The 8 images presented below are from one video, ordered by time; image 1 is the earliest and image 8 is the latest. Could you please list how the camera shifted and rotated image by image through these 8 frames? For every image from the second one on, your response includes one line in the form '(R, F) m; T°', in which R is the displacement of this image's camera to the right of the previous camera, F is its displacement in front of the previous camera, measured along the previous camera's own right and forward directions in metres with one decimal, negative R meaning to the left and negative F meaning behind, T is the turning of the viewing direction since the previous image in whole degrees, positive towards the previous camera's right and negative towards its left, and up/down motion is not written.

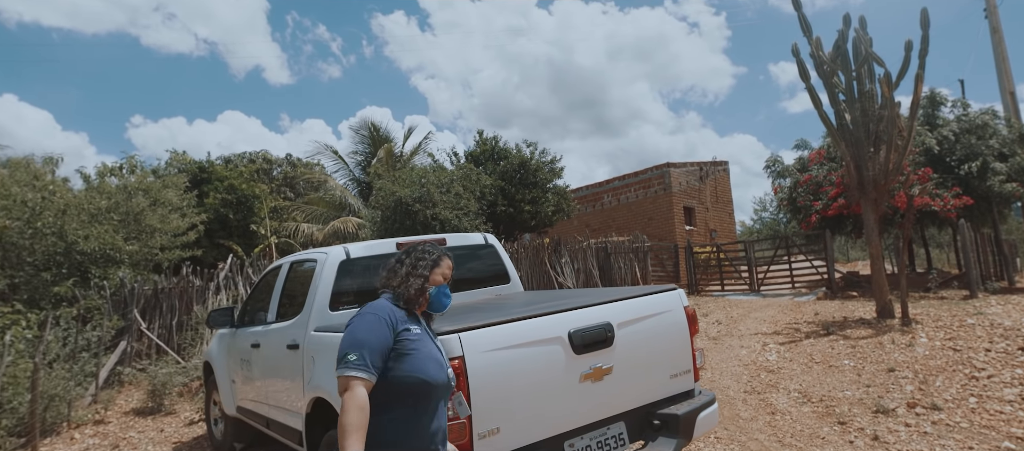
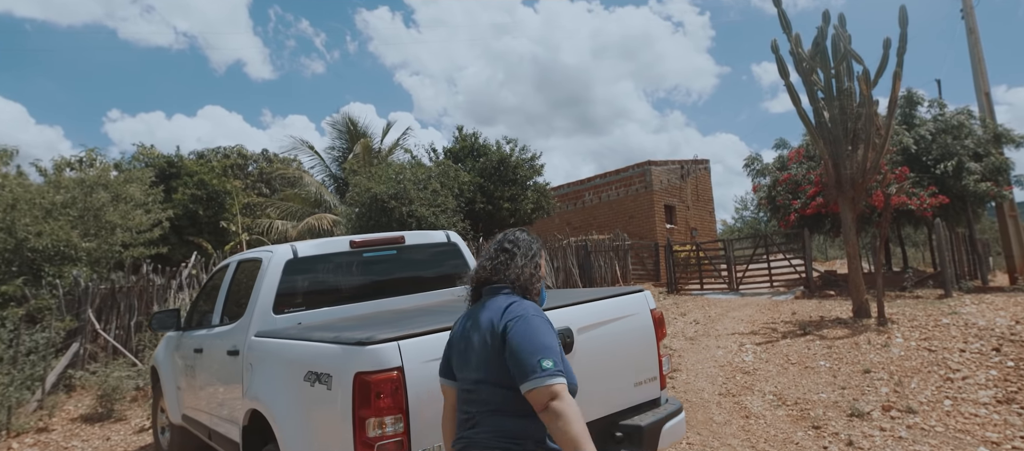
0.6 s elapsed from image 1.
(+0.2, +0.2) m; +2°
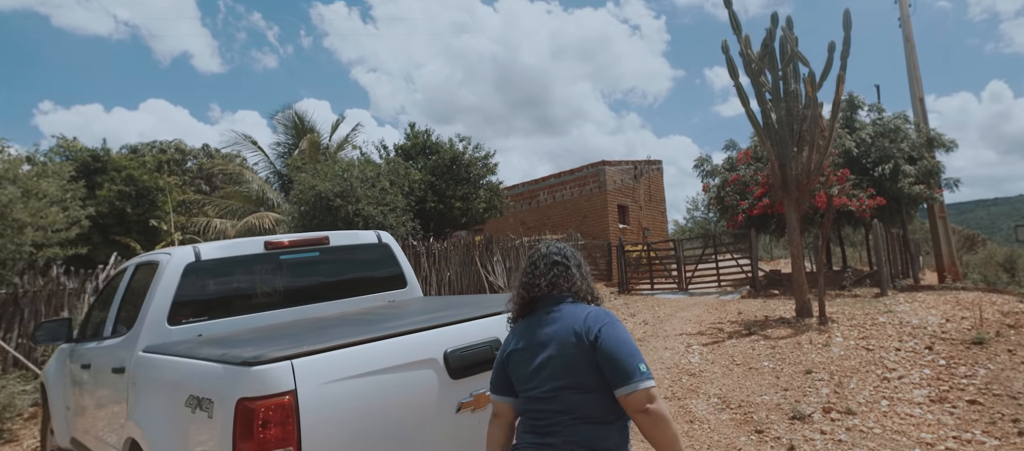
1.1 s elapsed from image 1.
(+0.2, +0.2) m; +4°
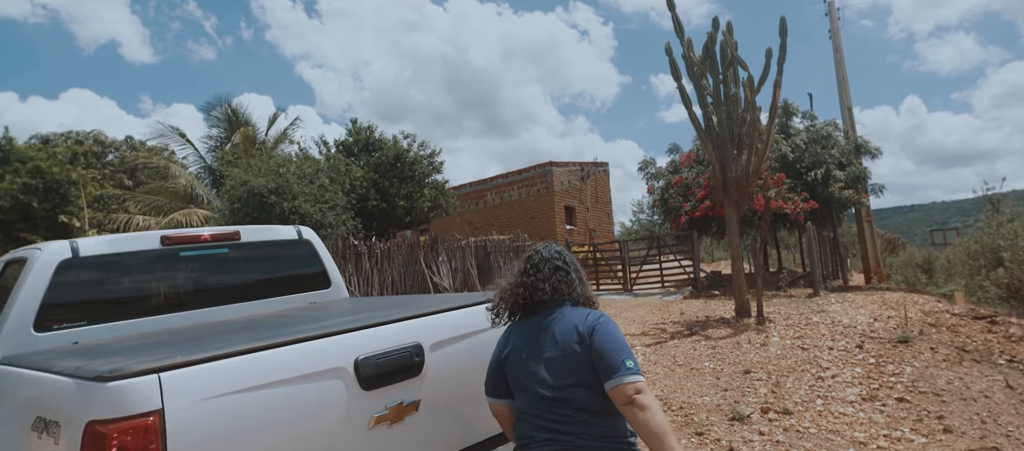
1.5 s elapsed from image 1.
(+0.1, +0.2) m; +5°
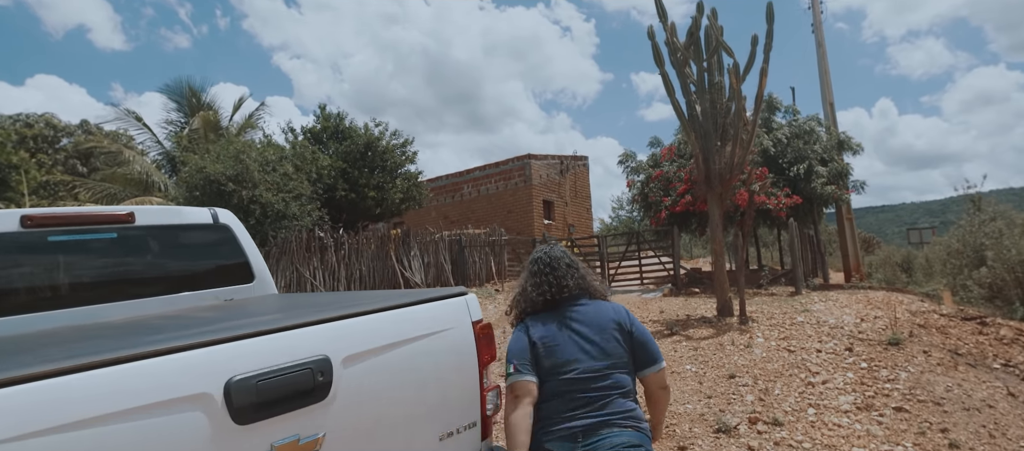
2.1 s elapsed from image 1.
(+0.1, +0.5) m; +2°
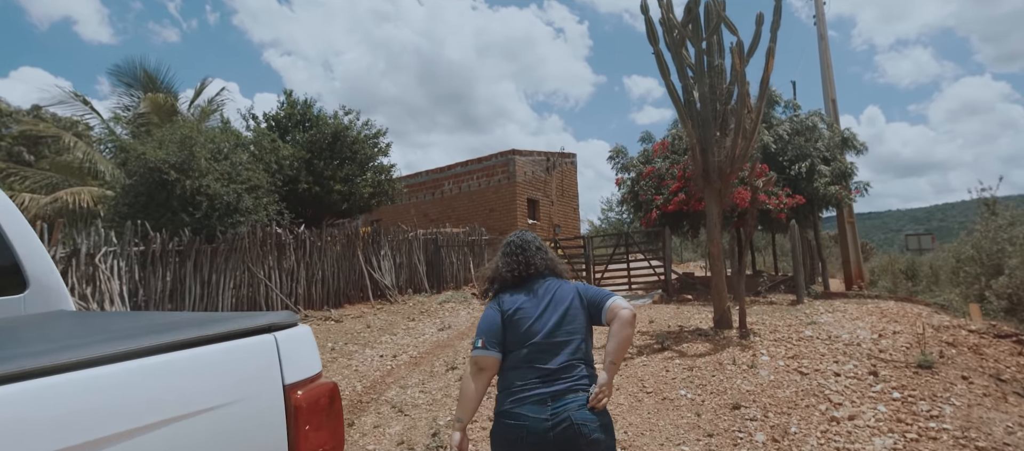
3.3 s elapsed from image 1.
(+0.3, +1.0) m; +1°
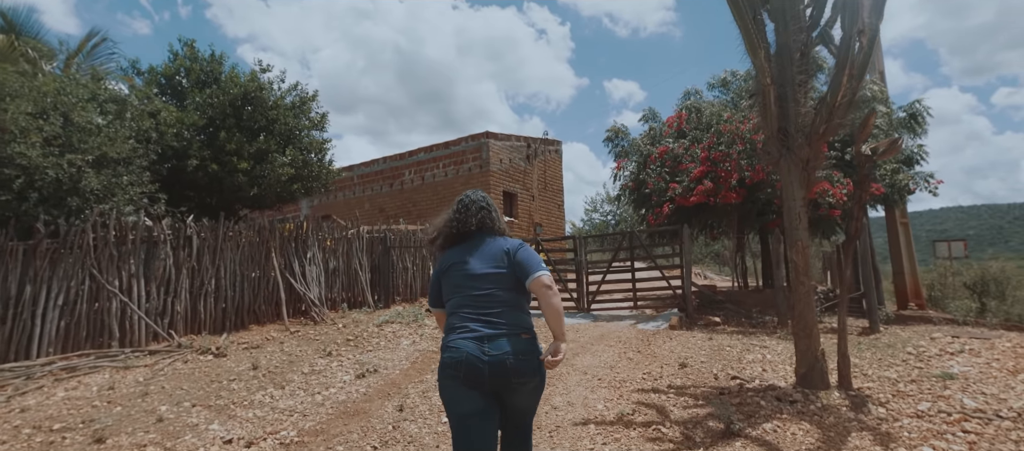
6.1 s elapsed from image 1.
(+0.2, +2.9) m; +2°
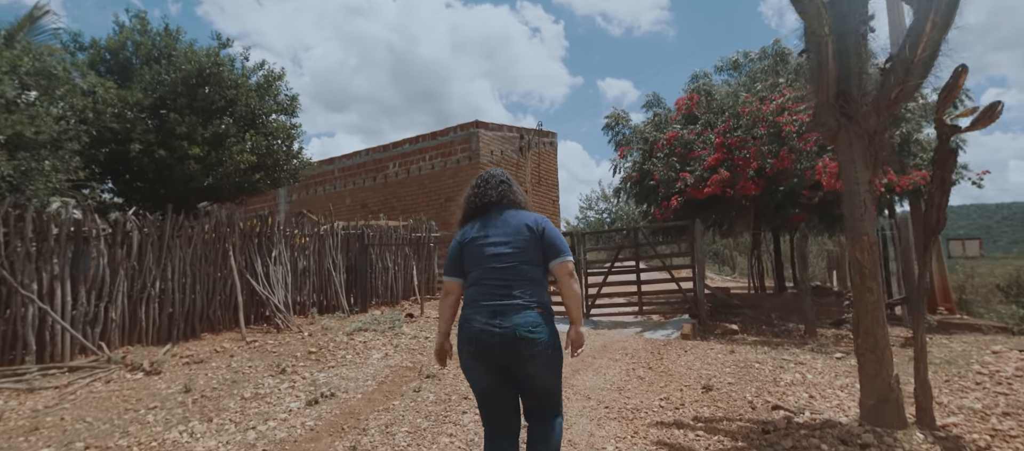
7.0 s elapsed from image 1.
(+0.1, +1.0) m; +1°
